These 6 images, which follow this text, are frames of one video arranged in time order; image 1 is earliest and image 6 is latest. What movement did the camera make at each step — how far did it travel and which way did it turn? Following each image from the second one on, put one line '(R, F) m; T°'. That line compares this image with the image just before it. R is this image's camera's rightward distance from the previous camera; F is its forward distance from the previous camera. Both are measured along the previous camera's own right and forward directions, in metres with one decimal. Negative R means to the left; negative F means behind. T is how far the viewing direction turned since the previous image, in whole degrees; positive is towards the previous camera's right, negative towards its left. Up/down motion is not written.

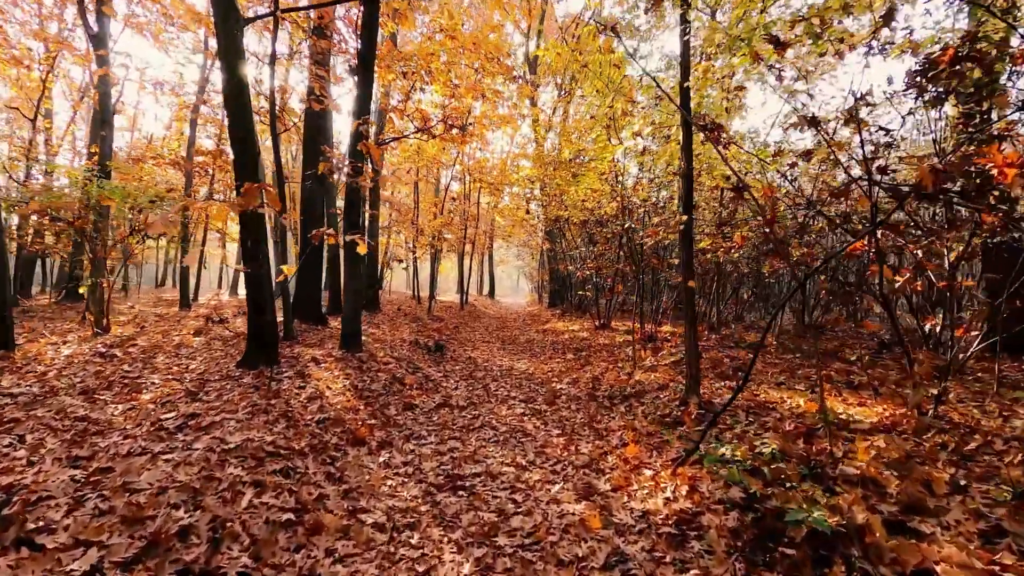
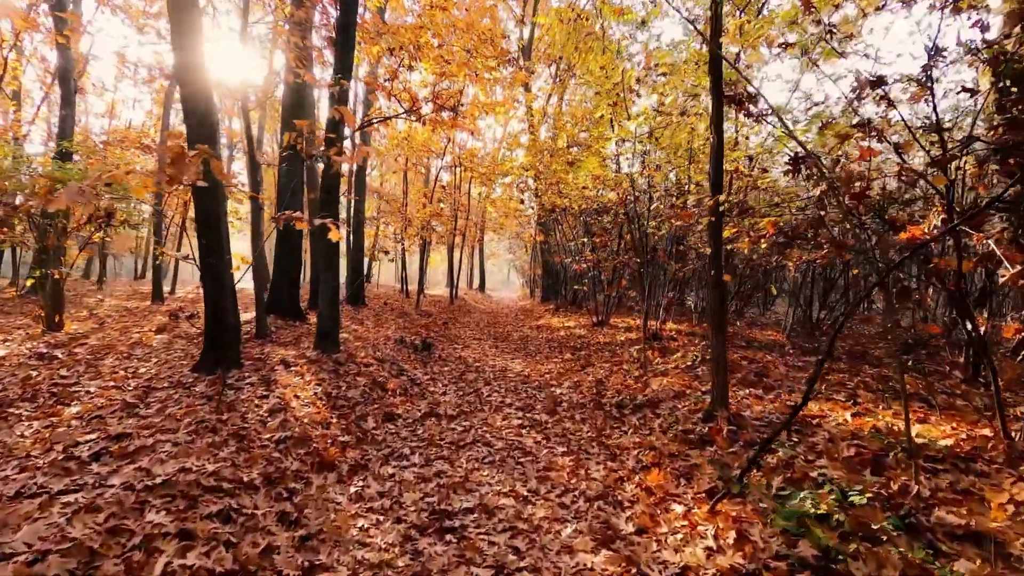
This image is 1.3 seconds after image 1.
(-0.1, +0.9) m; +1°
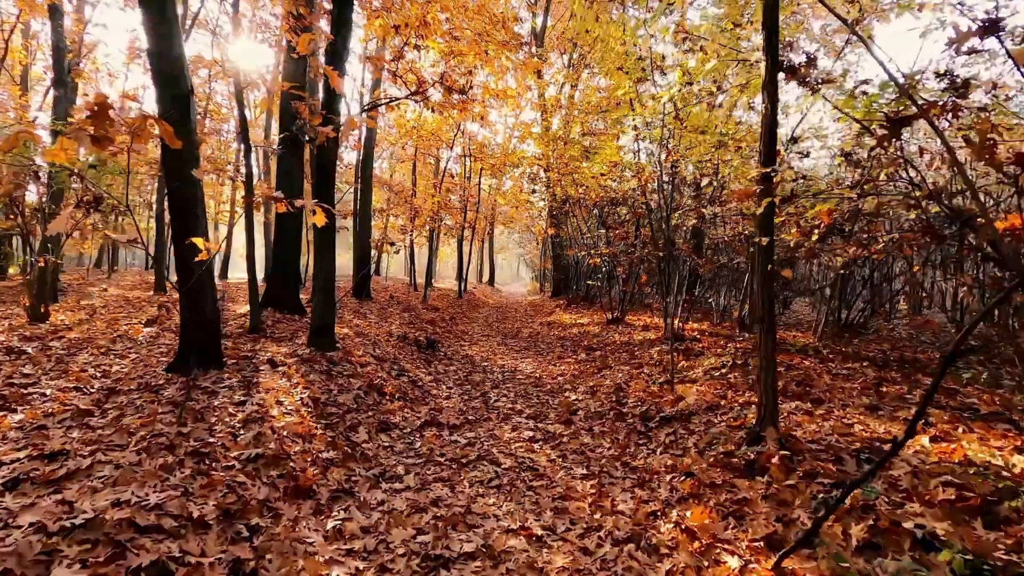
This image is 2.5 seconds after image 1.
(0.0, +0.7) m; -1°
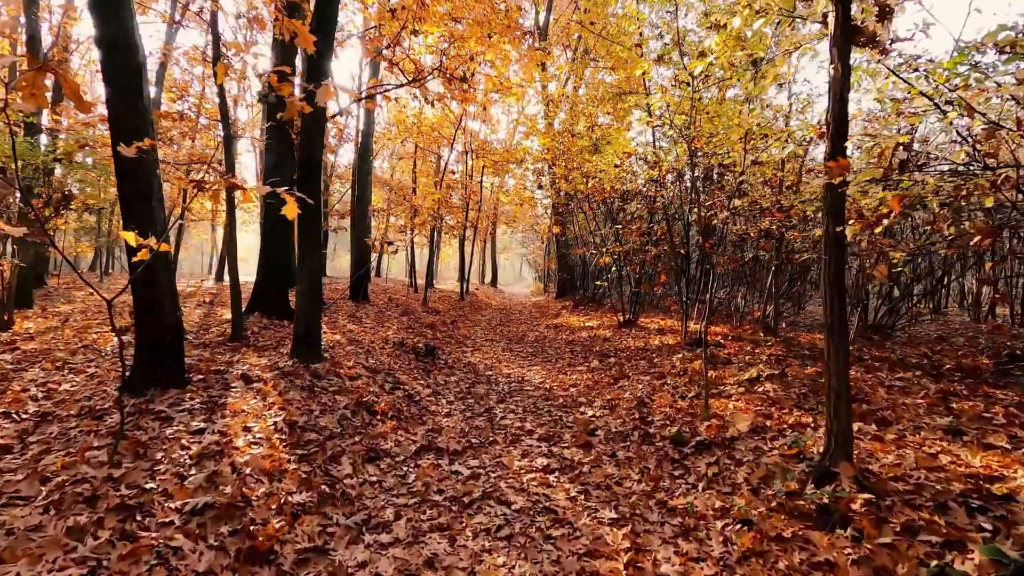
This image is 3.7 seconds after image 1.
(-0.1, +0.8) m; 0°
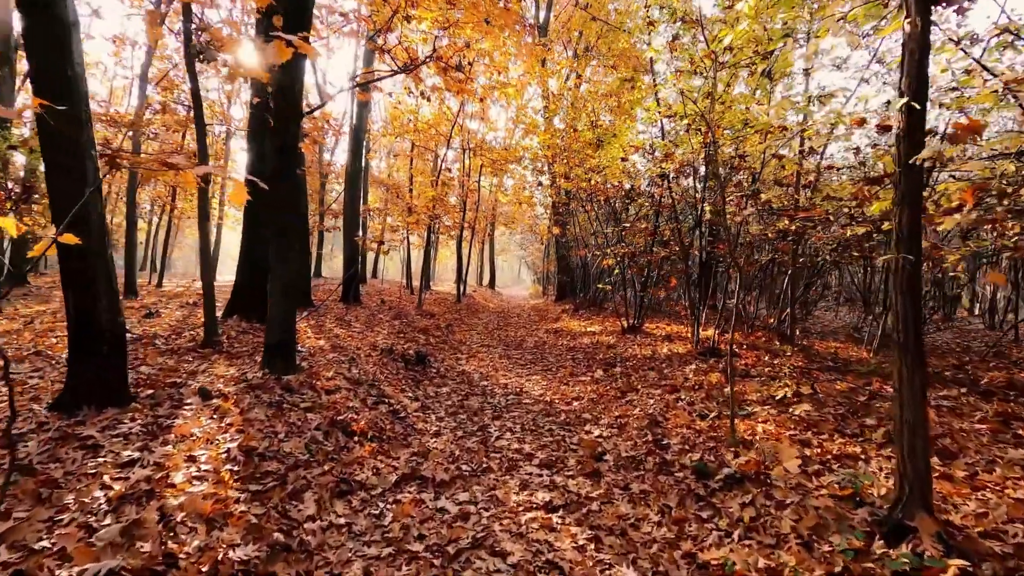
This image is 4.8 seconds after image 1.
(0.0, +0.7) m; 0°
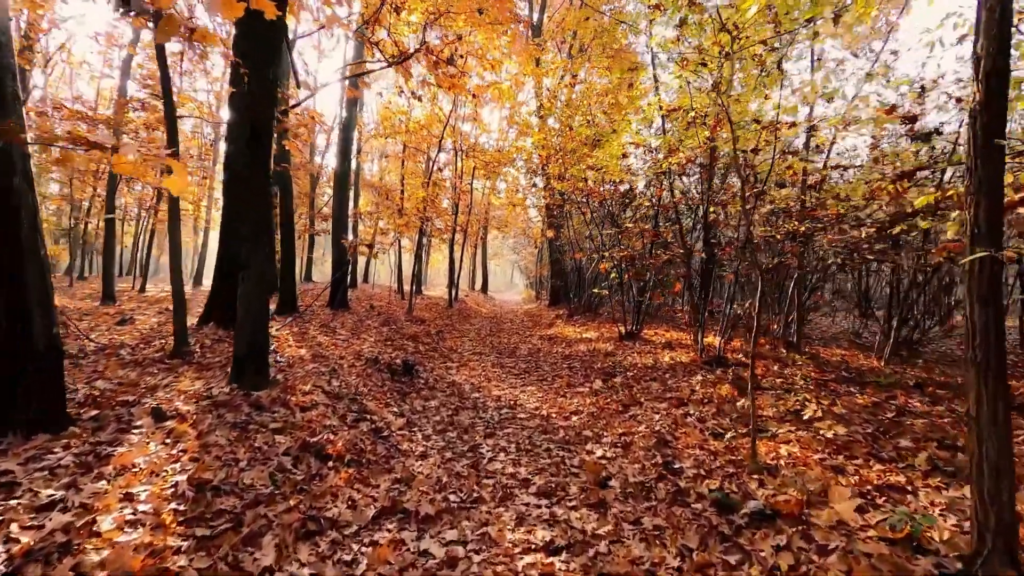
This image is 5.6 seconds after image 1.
(0.0, +0.5) m; +1°
